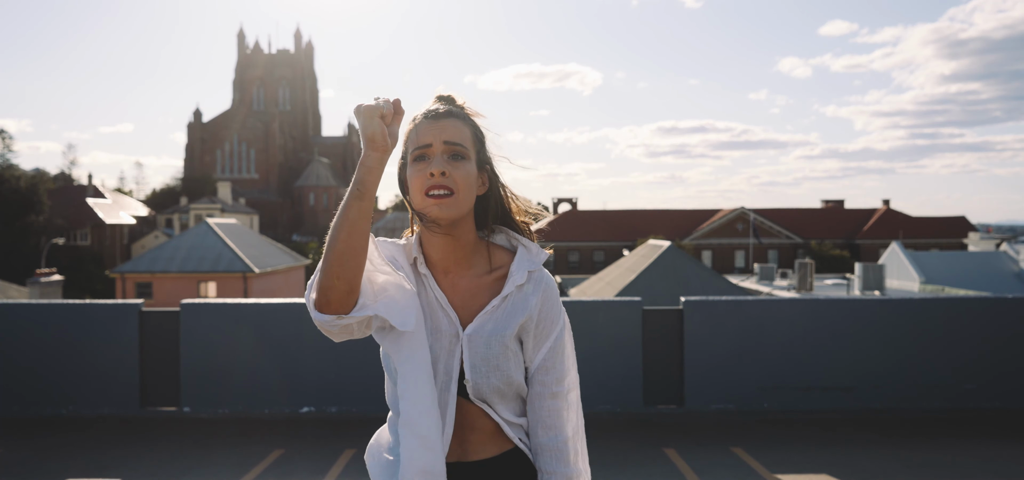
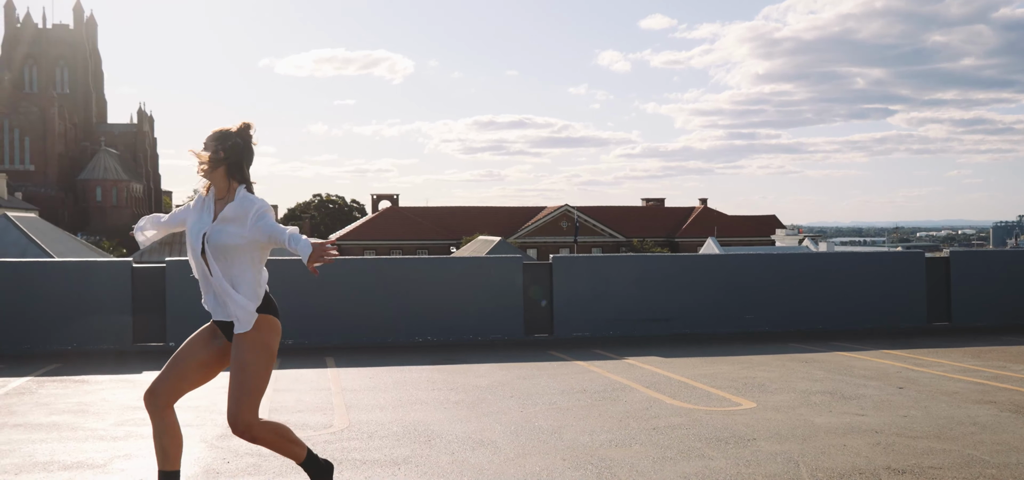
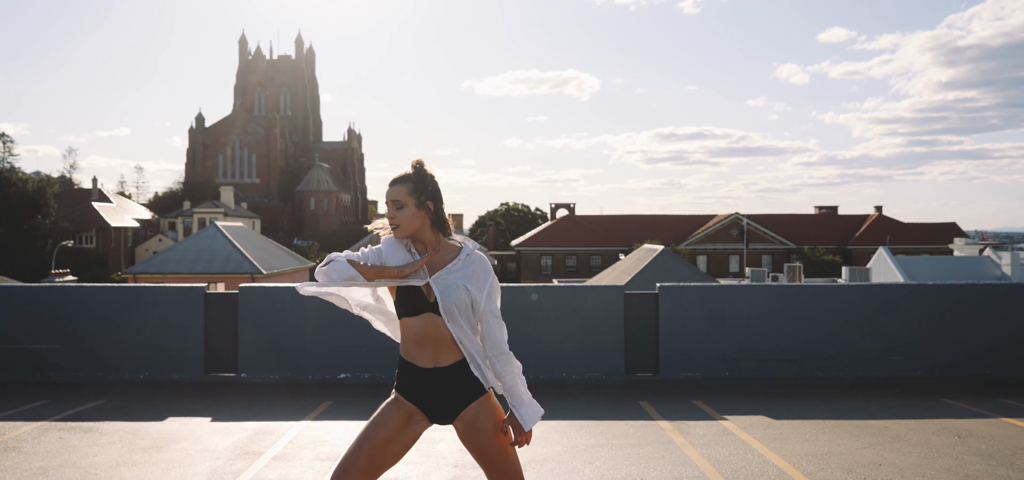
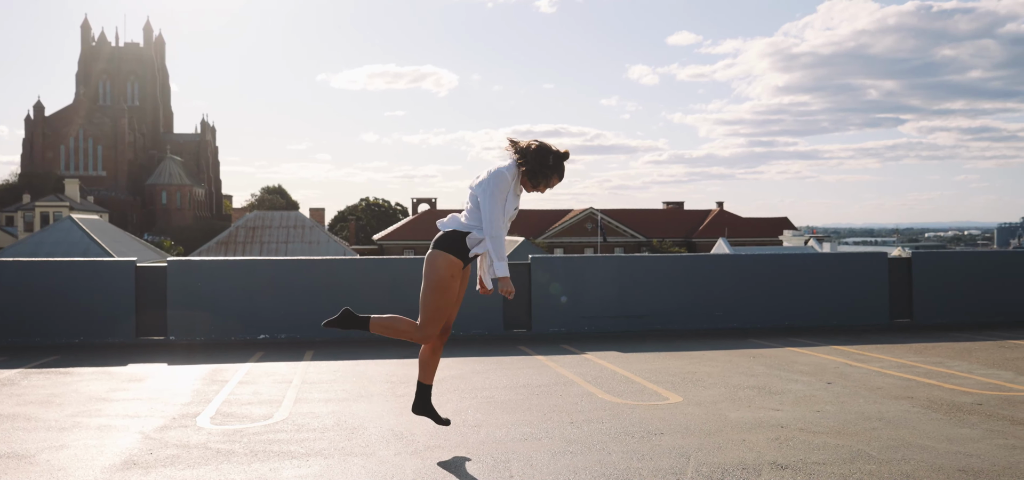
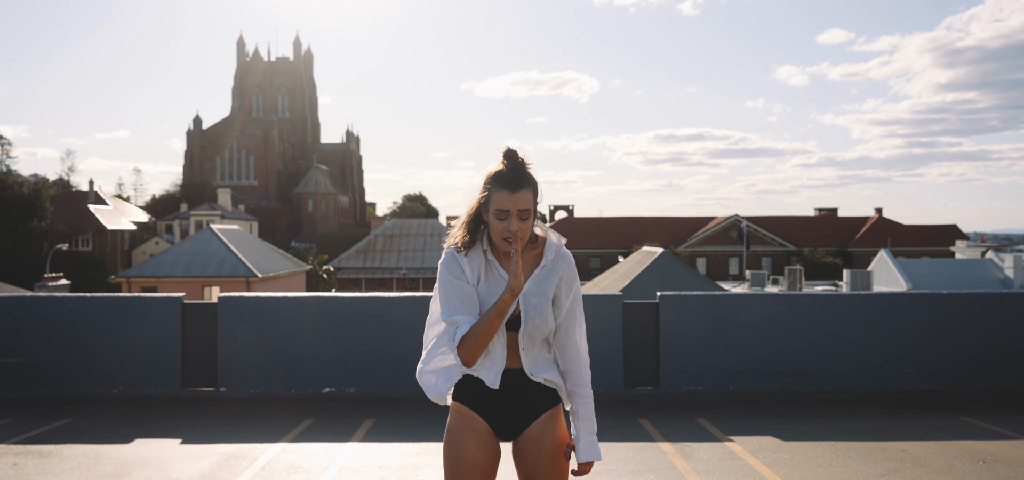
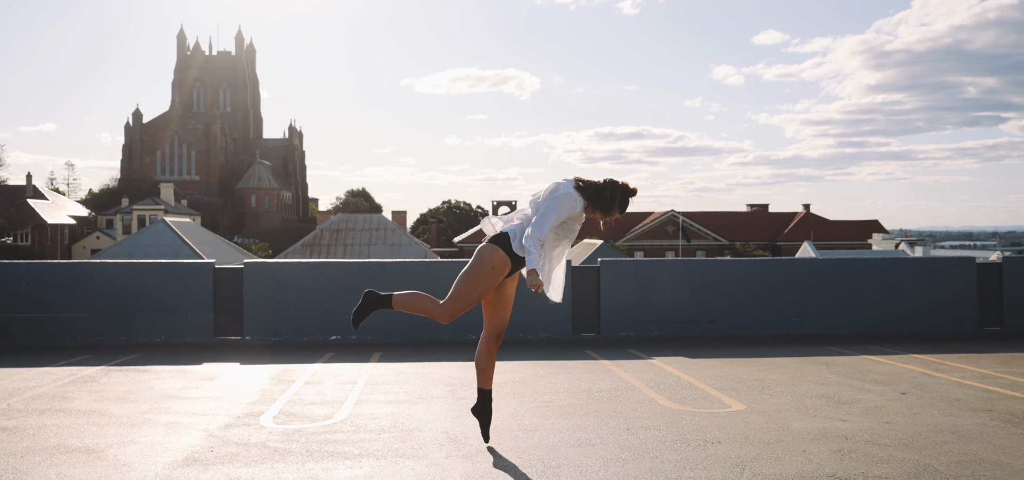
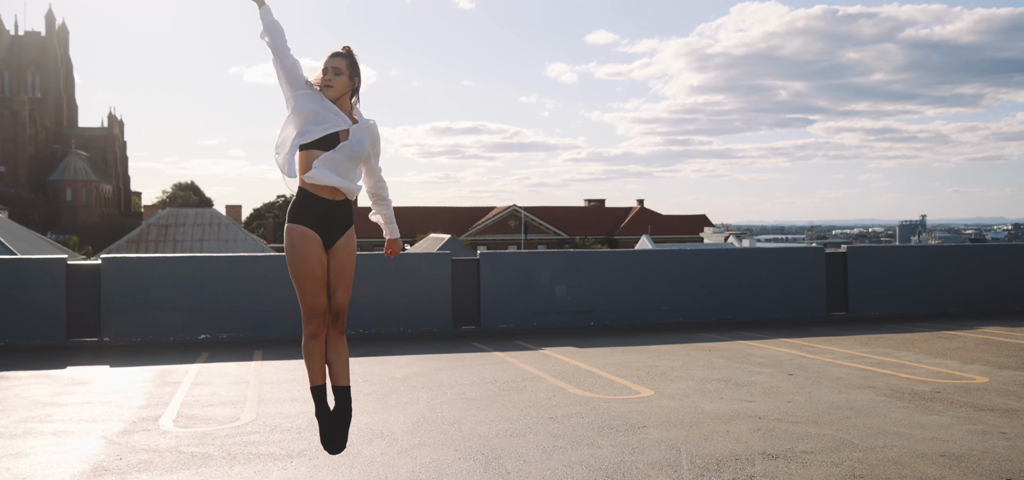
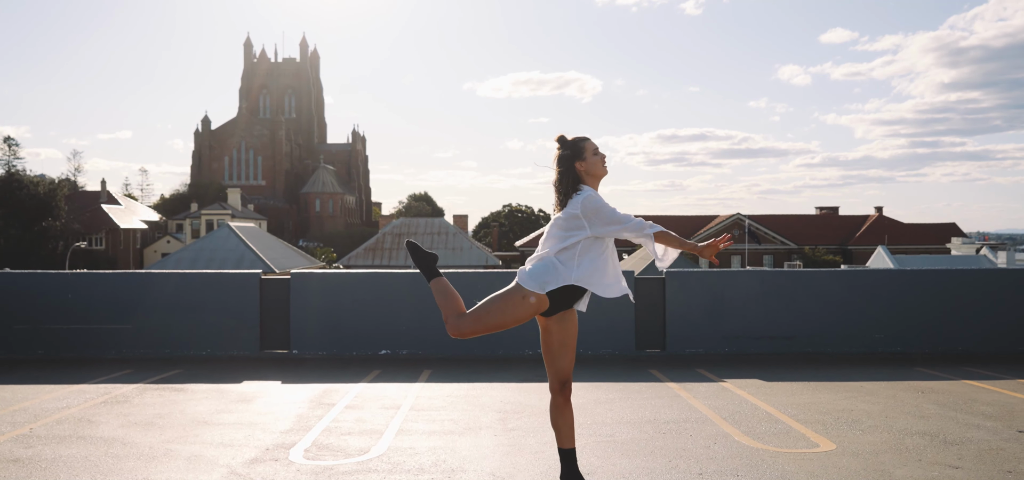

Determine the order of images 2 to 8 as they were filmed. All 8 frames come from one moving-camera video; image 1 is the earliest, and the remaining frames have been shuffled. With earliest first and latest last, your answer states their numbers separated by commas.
5, 3, 8, 6, 4, 7, 2
